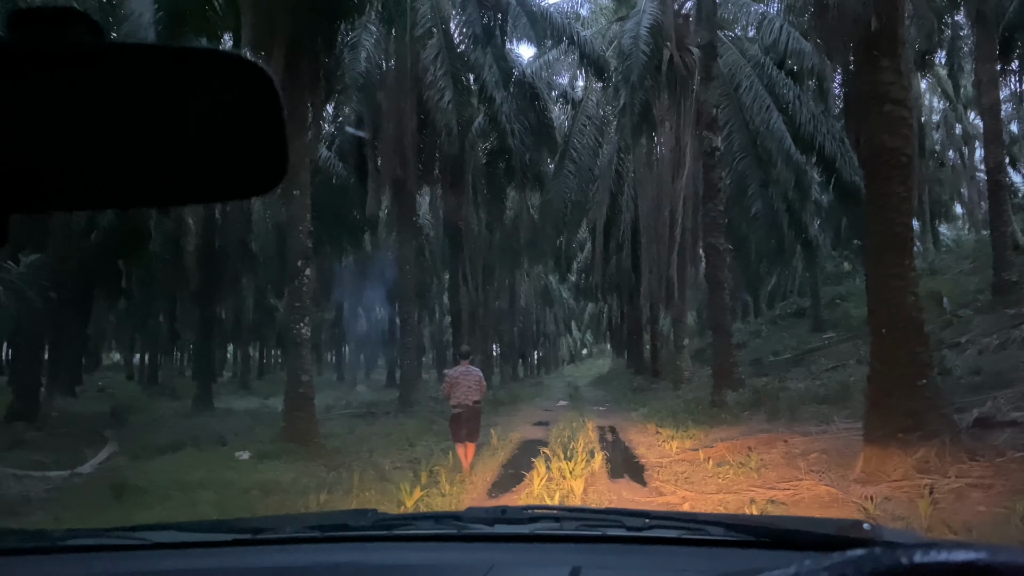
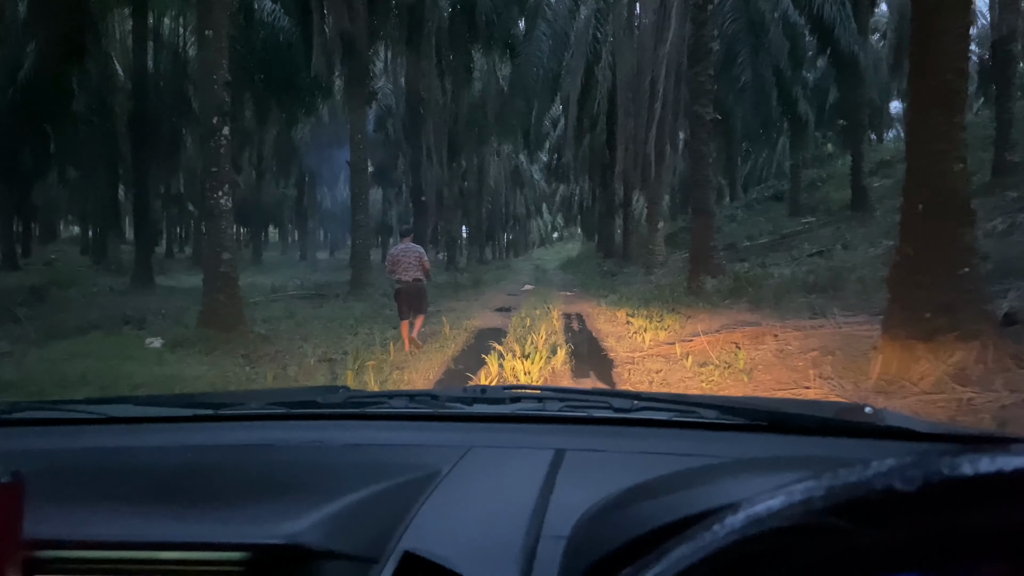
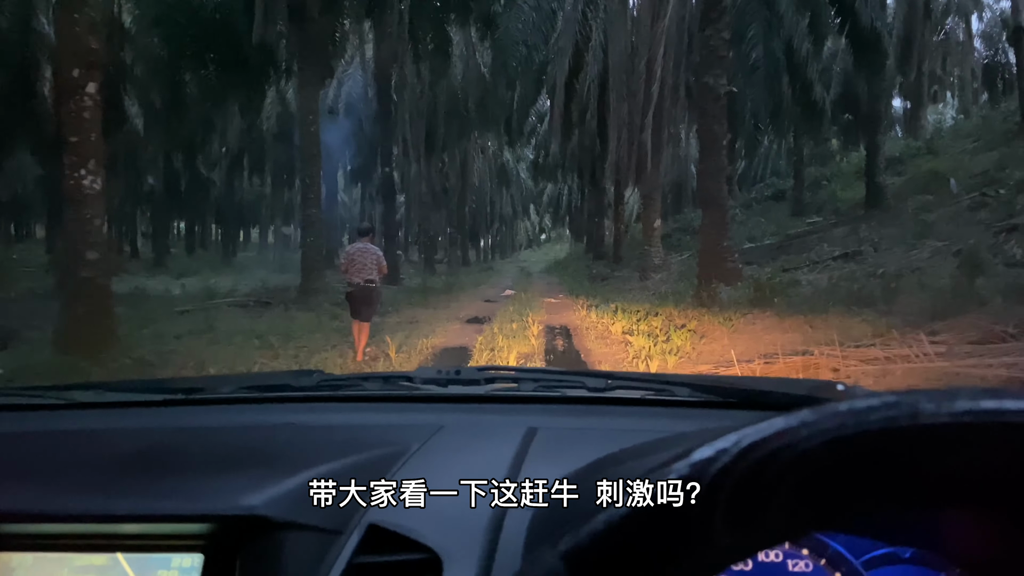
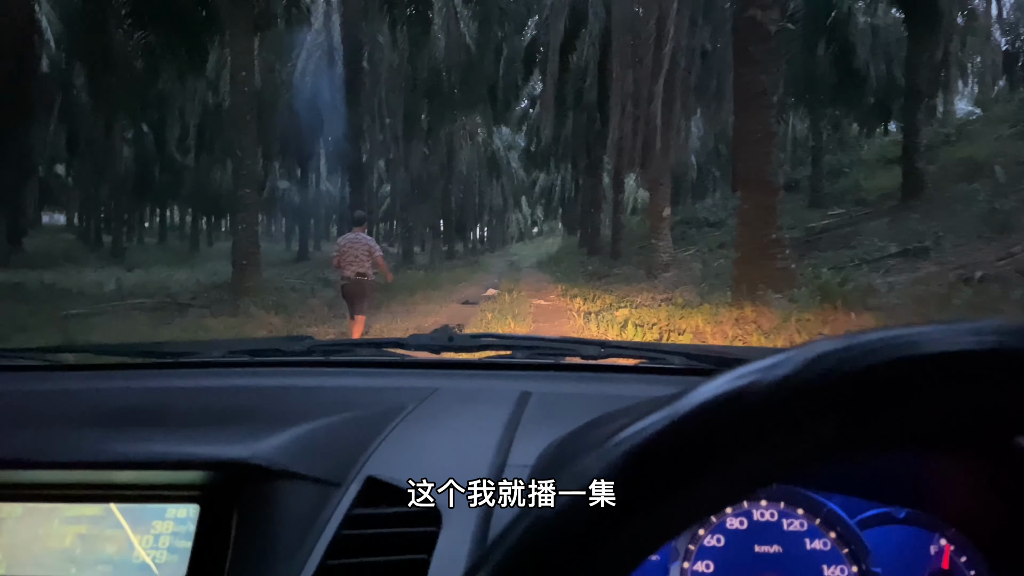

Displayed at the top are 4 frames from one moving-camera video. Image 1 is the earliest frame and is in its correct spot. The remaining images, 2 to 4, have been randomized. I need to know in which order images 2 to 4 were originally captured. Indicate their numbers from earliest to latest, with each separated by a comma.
2, 3, 4
